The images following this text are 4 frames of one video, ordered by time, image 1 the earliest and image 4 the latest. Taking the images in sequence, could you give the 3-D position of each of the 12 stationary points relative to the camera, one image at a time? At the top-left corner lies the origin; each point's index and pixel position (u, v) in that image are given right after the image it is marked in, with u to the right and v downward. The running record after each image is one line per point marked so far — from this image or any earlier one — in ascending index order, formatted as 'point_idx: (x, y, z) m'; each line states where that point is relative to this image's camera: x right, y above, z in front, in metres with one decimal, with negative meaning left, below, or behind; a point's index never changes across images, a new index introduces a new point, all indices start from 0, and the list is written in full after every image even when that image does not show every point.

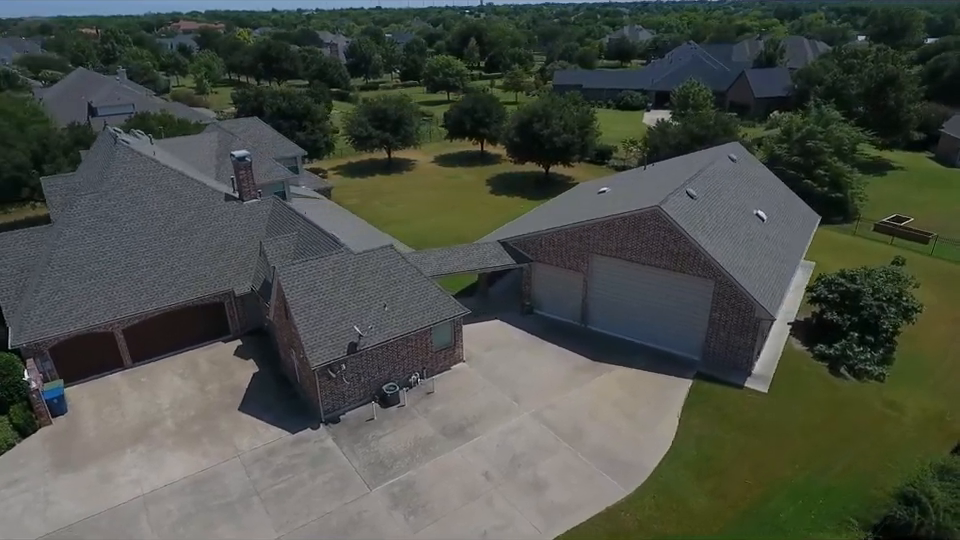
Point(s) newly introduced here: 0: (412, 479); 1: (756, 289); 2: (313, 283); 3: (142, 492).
0: (-1.9, -5.8, +16.4) m
1: (+9.2, -0.6, +19.6) m
2: (-5.4, -0.4, +18.6) m
3: (-9.3, -6.1, +16.1) m
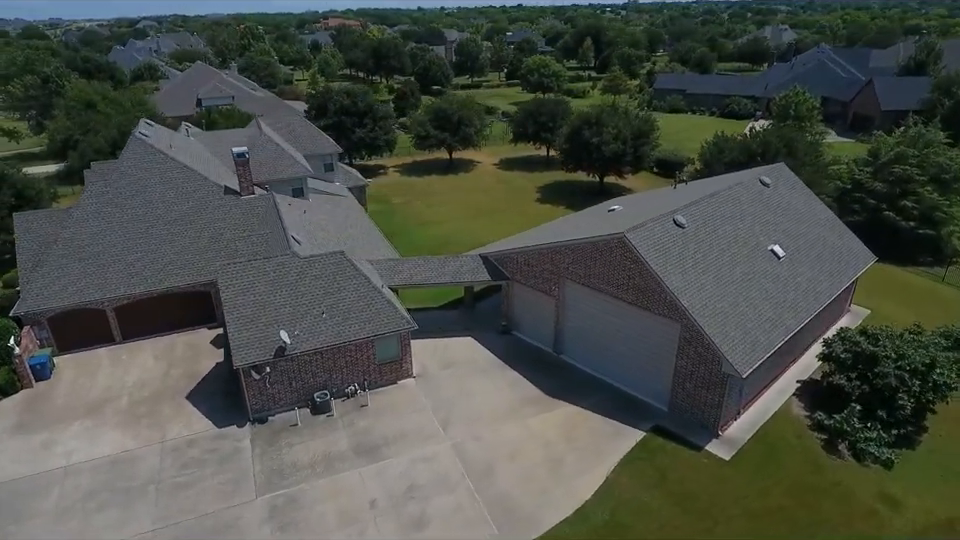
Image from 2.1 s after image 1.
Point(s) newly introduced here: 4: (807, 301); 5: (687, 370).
0: (-4.9, -6.1, +16.0) m
1: (+7.0, -2.0, +16.8) m
2: (-7.4, -0.4, +18.9) m
3: (-12.2, -5.7, +17.3) m
4: (+11.0, -1.1, +19.7) m
5: (+6.3, -3.0, +17.8) m
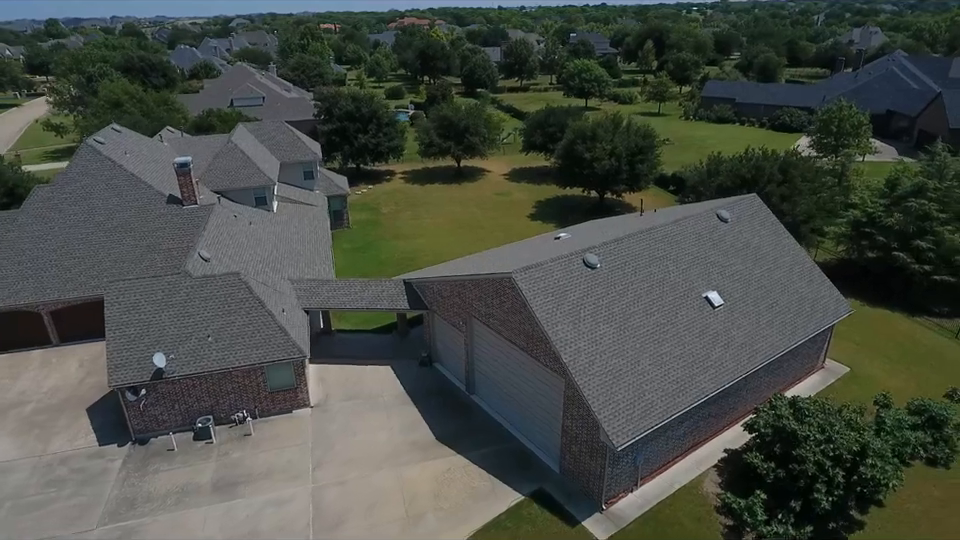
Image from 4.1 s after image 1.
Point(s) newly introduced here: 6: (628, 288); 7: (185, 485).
0: (-9.0, -6.8, +15.5) m
1: (+3.1, -3.3, +14.7) m
2: (-10.8, -1.0, +18.5) m
3: (-16.0, -6.0, +17.6) m
4: (+7.5, -2.7, +17.2) m
5: (+2.5, -4.3, +15.8) m
6: (+4.4, -0.6, +17.4) m
7: (-8.5, -6.2, +16.8) m
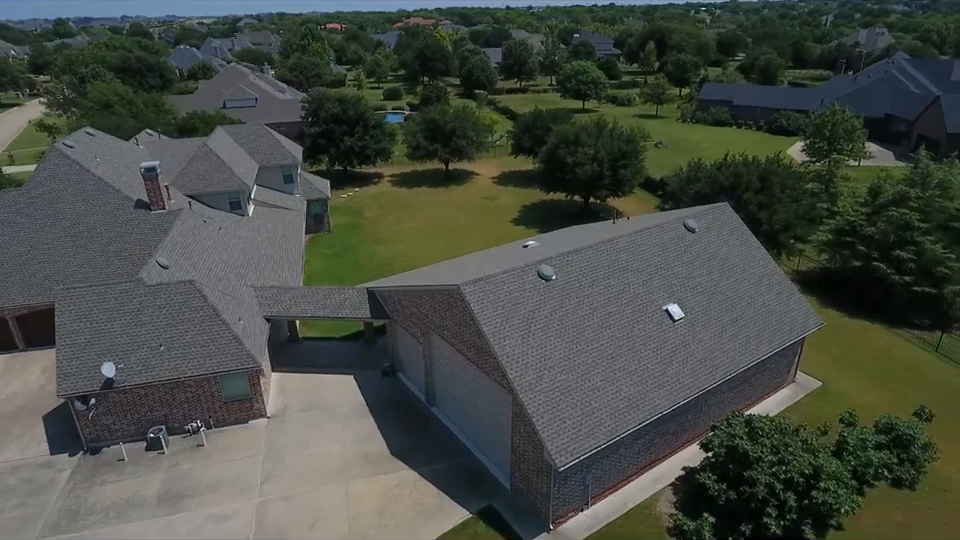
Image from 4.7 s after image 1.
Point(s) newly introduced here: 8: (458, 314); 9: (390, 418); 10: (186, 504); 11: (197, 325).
0: (-10.5, -7.0, +15.2) m
1: (+1.7, -3.7, +14.3) m
2: (-12.1, -1.2, +18.3) m
3: (-17.4, -6.2, +17.5) m
4: (+6.1, -3.0, +16.7) m
5: (+1.1, -4.7, +15.4) m
6: (+3.0, -0.9, +17.0) m
7: (-9.9, -6.4, +16.6) m
8: (-0.6, -1.2, +16.5) m
9: (-3.0, -4.9, +19.6) m
10: (-8.2, -6.5, +16.3) m
11: (-9.0, -1.8, +18.7) m
